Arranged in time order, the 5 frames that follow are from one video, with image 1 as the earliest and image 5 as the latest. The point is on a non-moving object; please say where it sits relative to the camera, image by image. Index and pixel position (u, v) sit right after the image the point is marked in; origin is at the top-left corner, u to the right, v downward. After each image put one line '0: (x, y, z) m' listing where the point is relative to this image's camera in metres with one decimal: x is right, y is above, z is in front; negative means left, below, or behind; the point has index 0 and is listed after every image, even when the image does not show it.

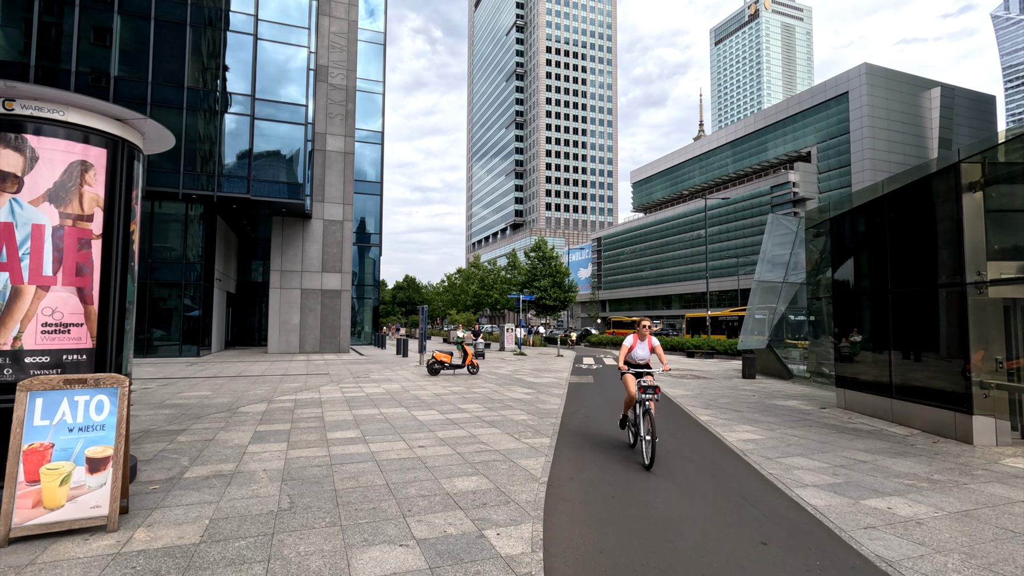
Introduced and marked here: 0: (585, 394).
0: (+1.7, -2.5, +12.6) m
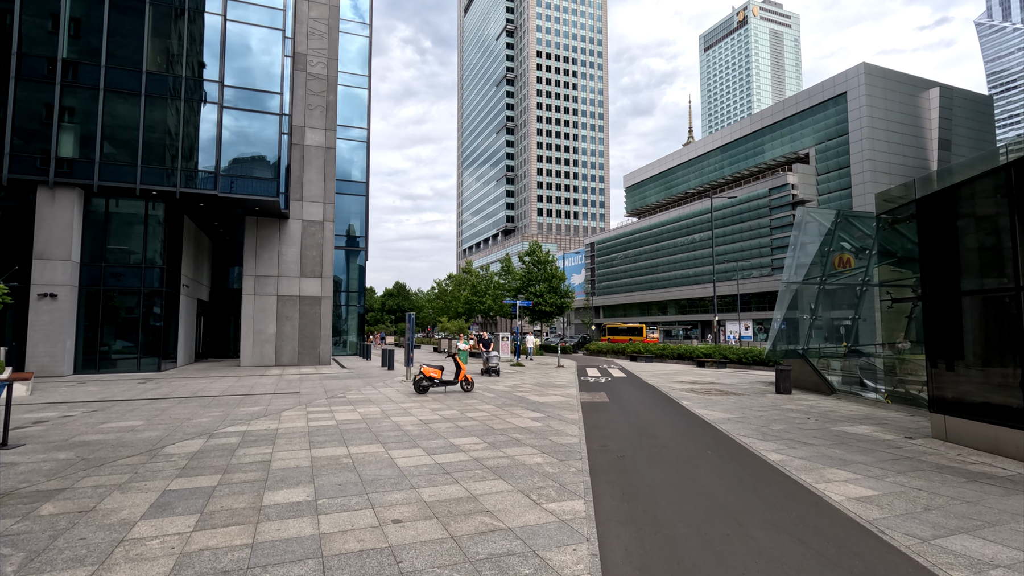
0: (+1.7, -2.5, +10.4) m
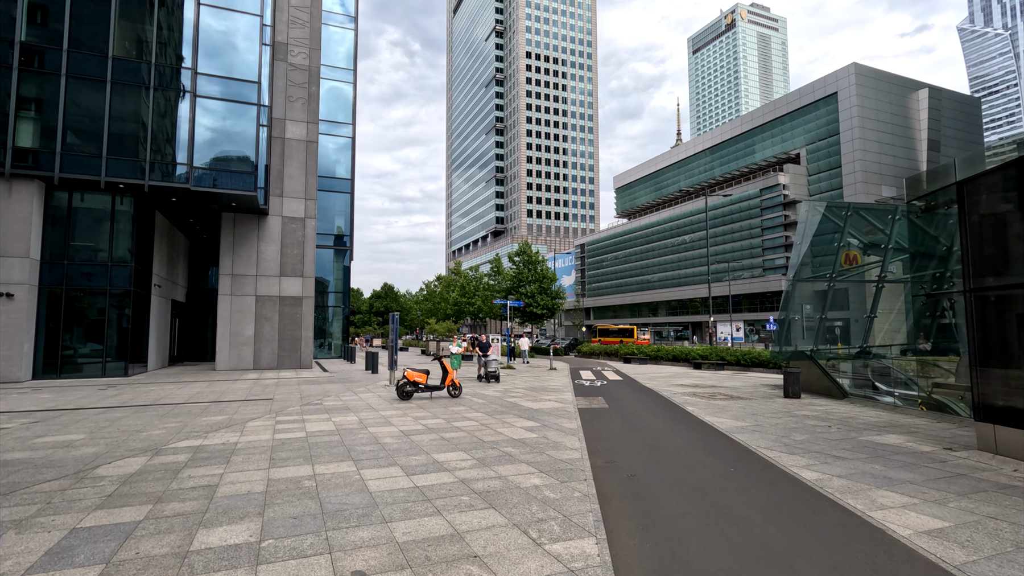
0: (+1.6, -2.5, +9.3) m
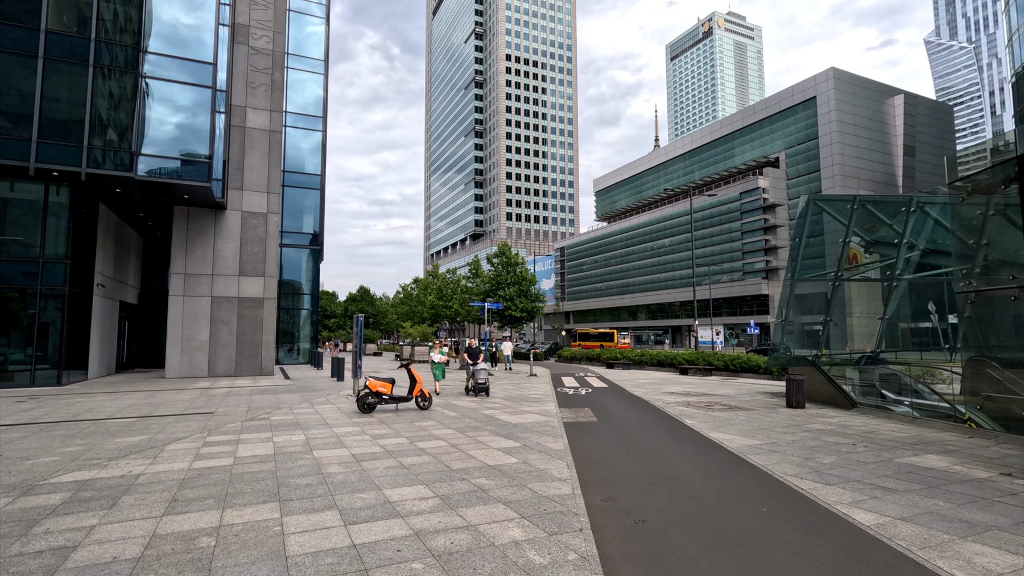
0: (+1.2, -2.4, +7.9) m
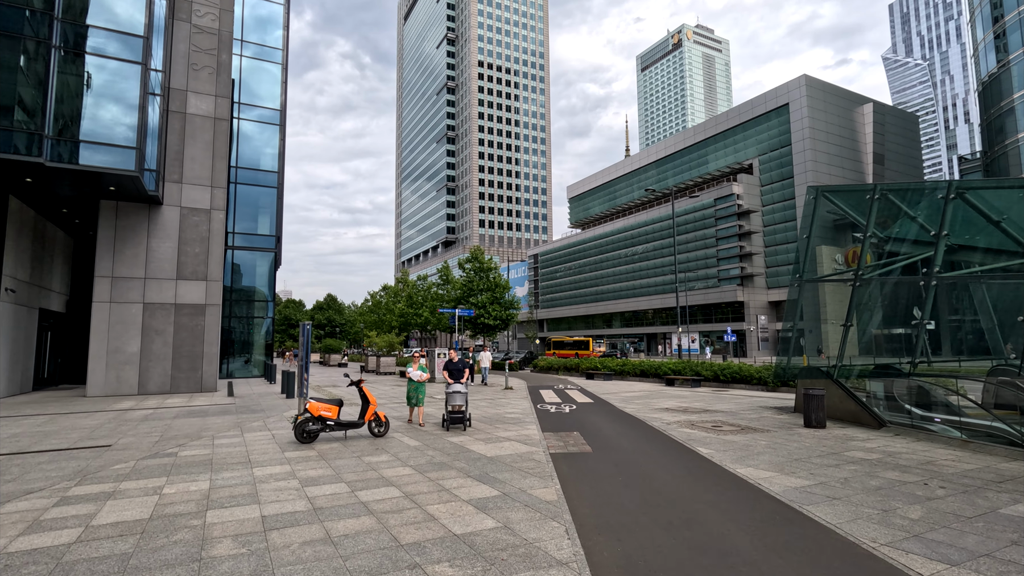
0: (+1.0, -2.3, +5.9) m
